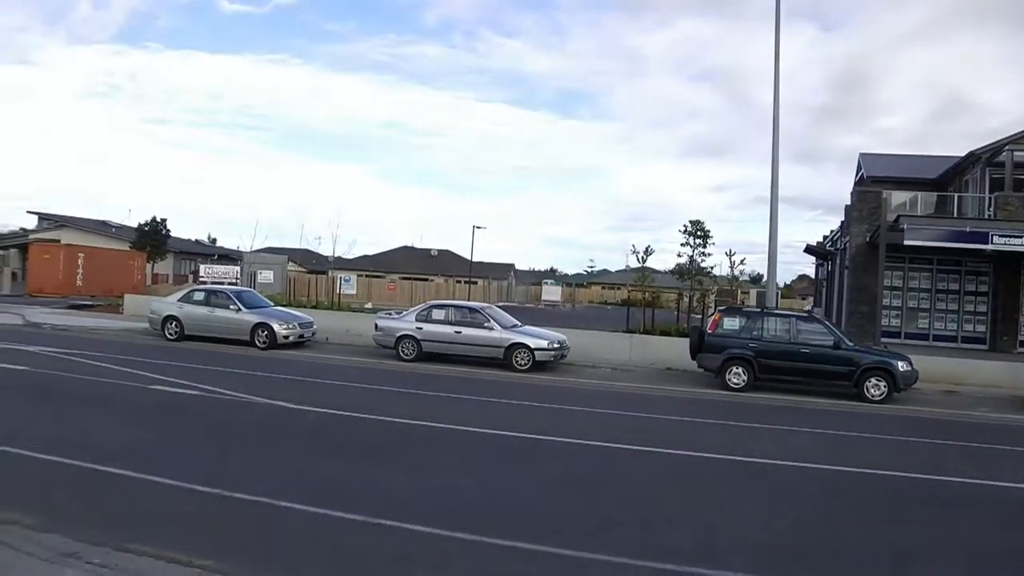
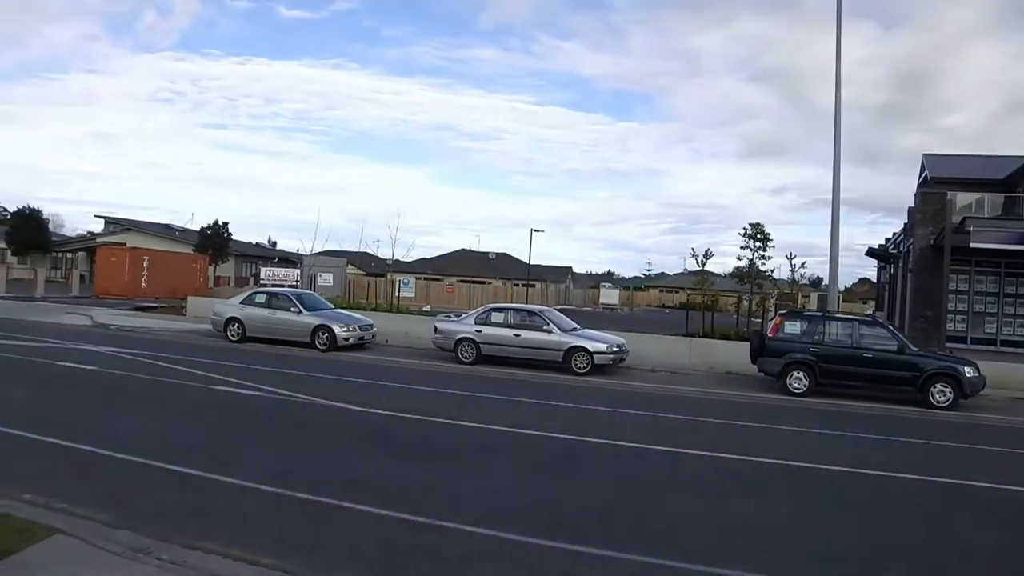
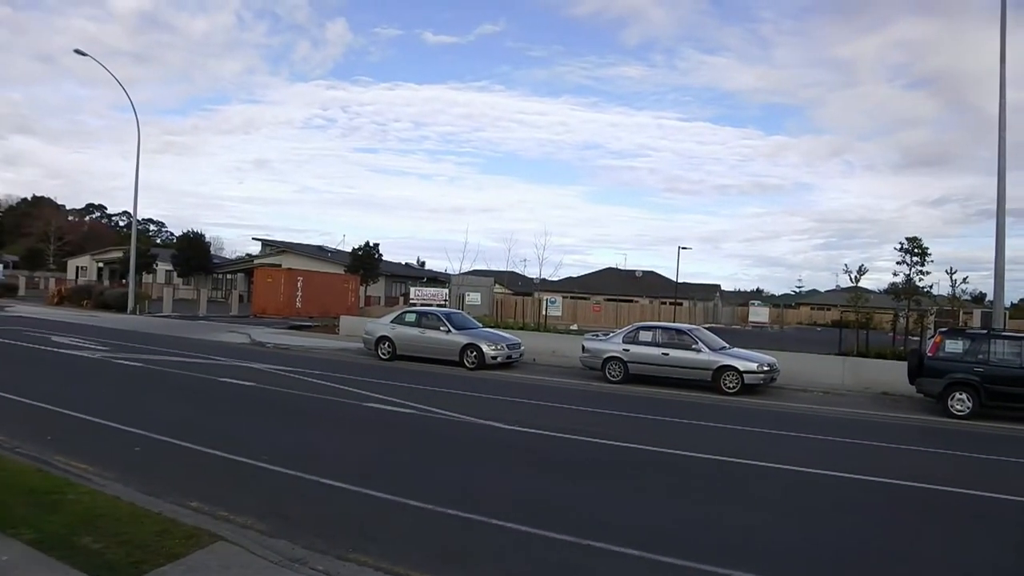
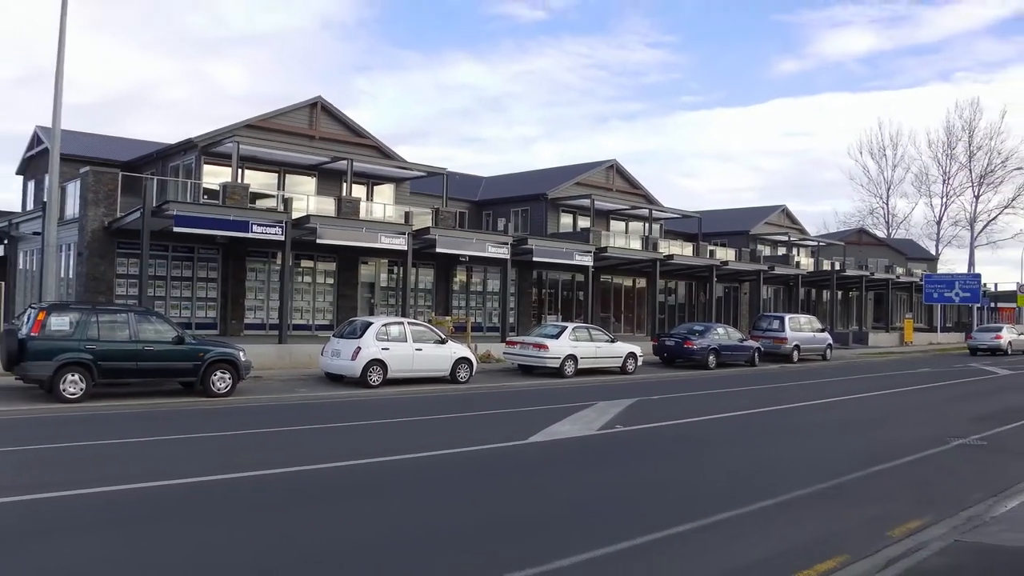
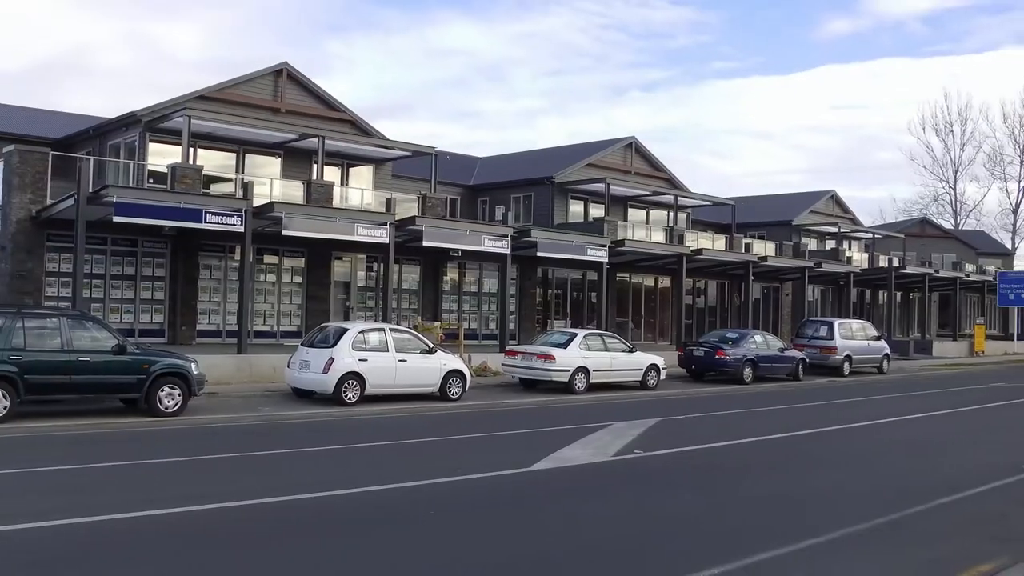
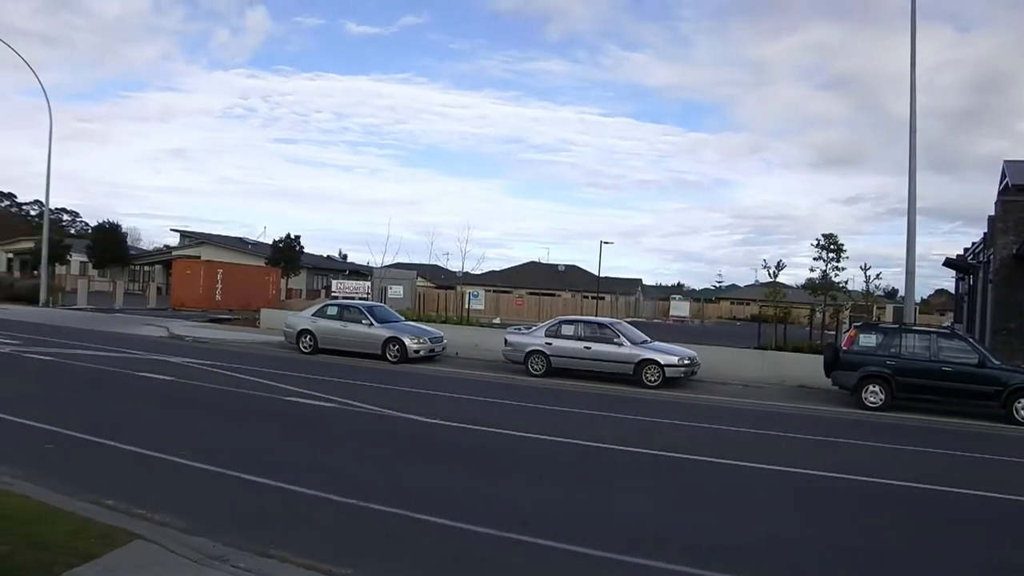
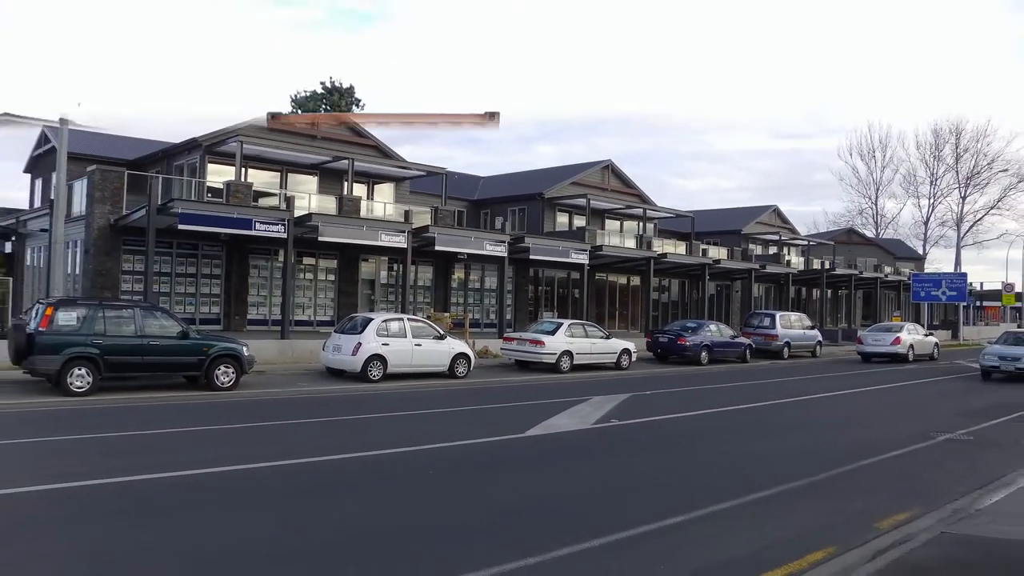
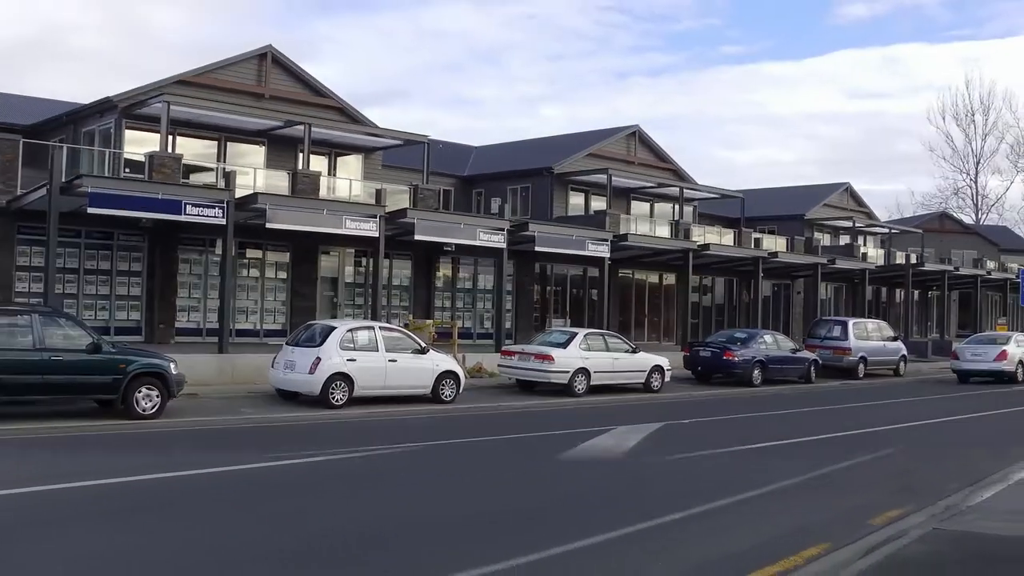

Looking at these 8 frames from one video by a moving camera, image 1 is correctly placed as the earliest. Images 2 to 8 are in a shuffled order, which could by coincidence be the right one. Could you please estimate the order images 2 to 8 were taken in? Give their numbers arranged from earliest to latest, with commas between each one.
2, 6, 3, 5, 4, 8, 7
